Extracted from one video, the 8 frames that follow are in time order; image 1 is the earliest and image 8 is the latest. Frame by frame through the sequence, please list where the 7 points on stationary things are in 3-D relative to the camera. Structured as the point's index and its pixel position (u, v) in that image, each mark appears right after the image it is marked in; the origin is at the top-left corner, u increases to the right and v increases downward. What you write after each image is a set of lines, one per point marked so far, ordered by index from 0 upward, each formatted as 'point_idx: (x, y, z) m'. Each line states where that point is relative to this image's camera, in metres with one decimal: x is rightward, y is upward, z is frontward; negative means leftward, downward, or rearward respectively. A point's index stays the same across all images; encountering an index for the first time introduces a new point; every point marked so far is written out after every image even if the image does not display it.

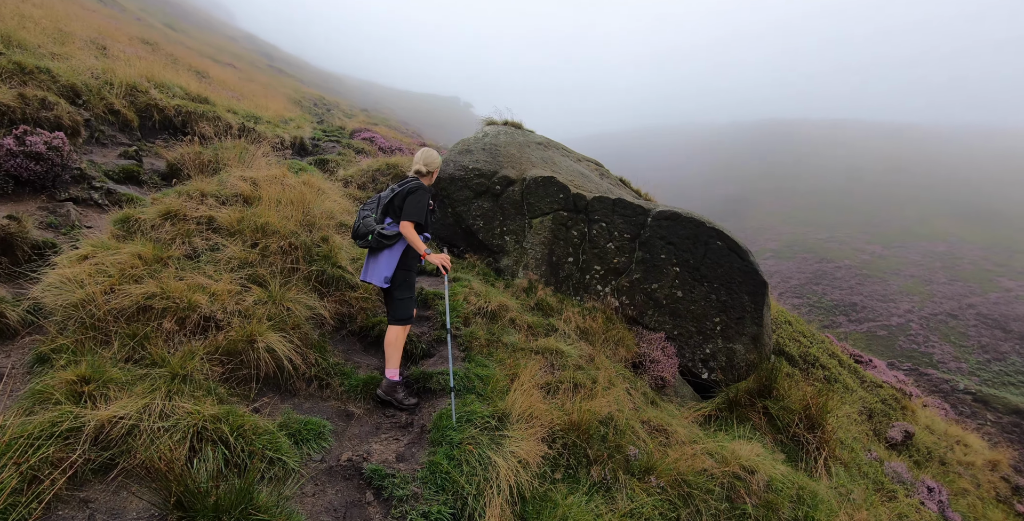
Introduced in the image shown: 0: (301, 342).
0: (-2.1, -0.8, +4.6) m
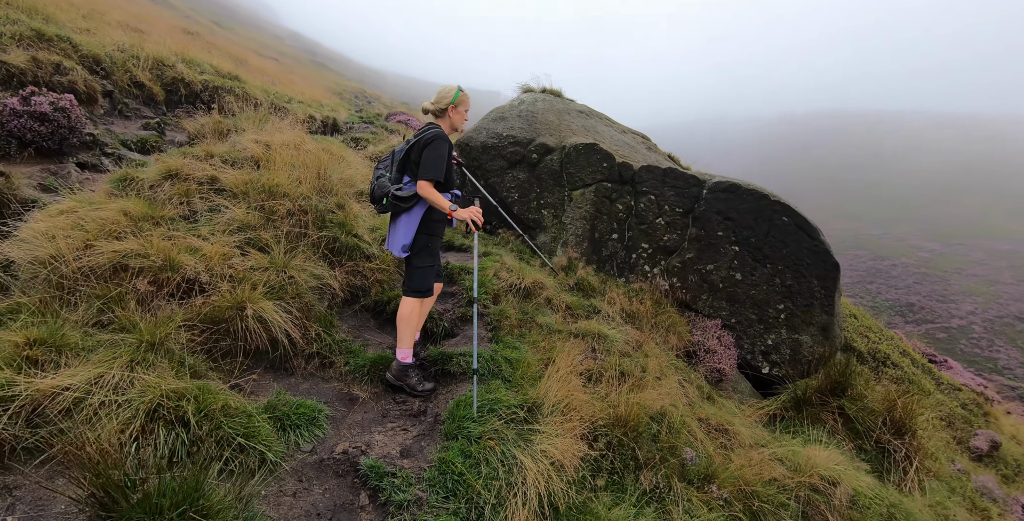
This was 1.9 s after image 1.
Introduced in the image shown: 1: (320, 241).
0: (-1.8, -0.5, +4.0) m
1: (-1.9, +0.2, +4.7) m
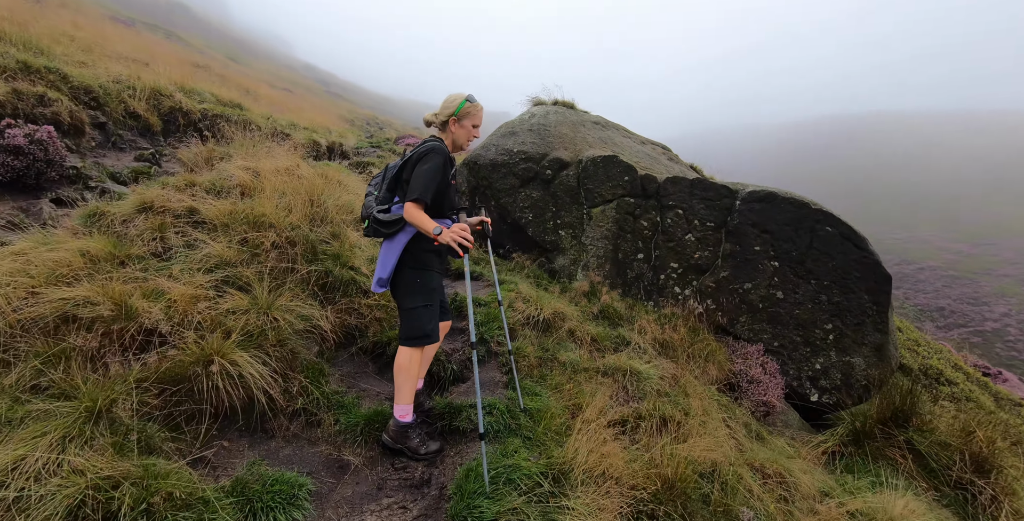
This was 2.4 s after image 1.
0: (-1.7, -0.8, +3.5) m
1: (-1.8, -0.2, +4.2) m
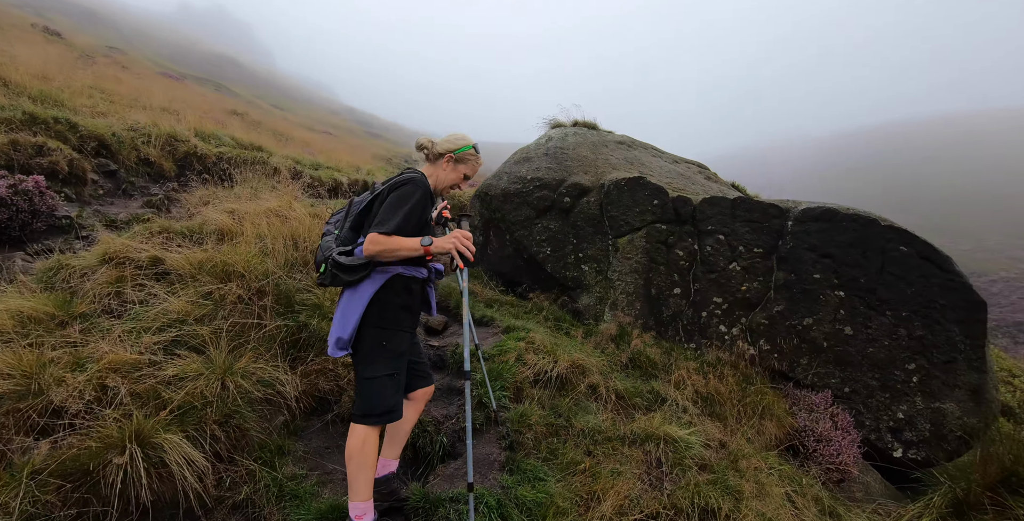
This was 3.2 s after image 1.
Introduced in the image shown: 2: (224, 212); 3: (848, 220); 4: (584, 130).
0: (-1.7, -1.1, +2.9) m
1: (-1.8, -0.6, +3.6) m
2: (-3.0, +0.5, +4.8) m
3: (+3.4, +0.4, +4.7) m
4: (+1.2, +2.1, +7.5) m
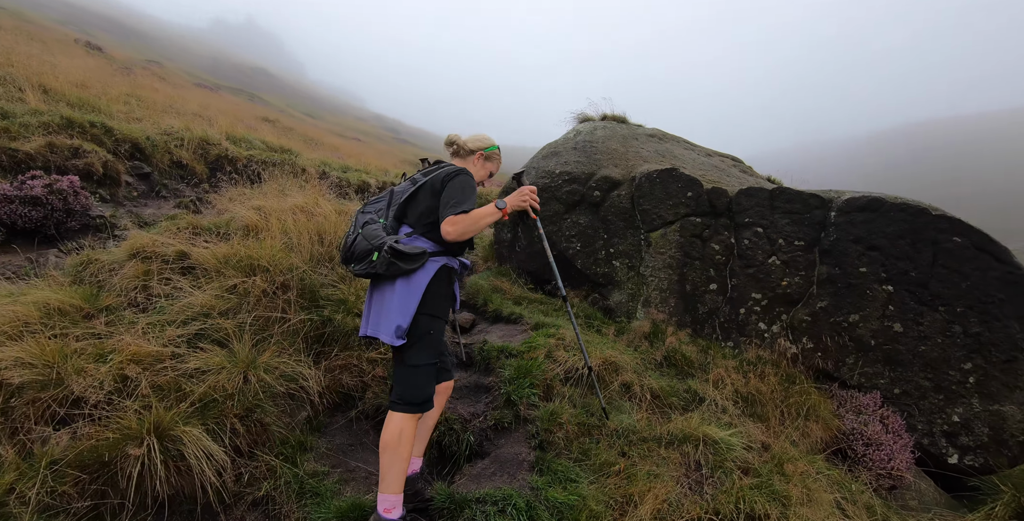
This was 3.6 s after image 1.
0: (-1.6, -1.1, +2.8) m
1: (-1.6, -0.5, +3.6) m
2: (-2.7, +0.5, +4.8) m
3: (+3.6, +0.5, +4.4) m
4: (+1.6, +2.1, +7.3) m
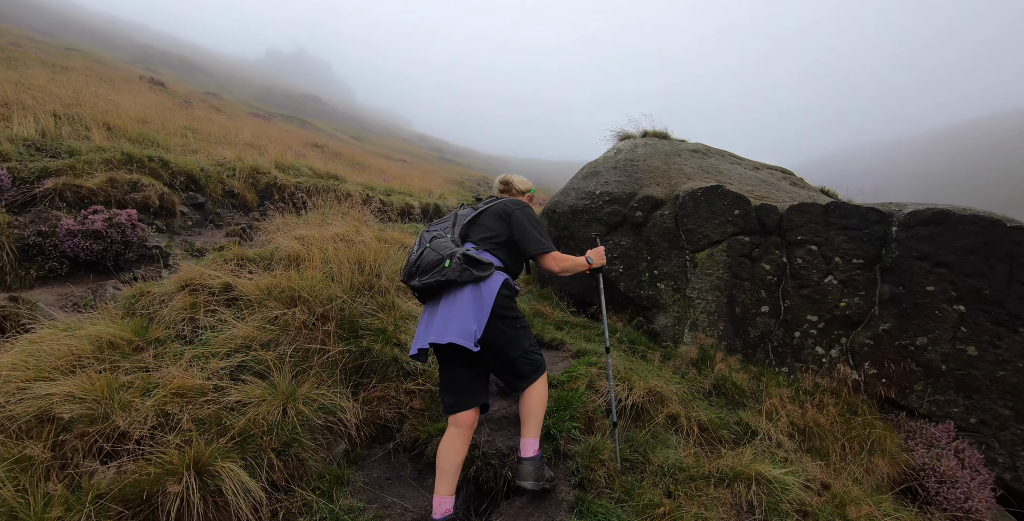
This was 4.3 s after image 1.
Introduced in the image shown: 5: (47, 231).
0: (-1.3, -1.3, +2.8) m
1: (-1.3, -0.7, +3.6) m
2: (-2.3, +0.2, +4.9) m
3: (+4.0, +0.3, +4.0) m
4: (+2.1, +1.9, +7.1) m
5: (-4.4, +0.3, +4.4) m
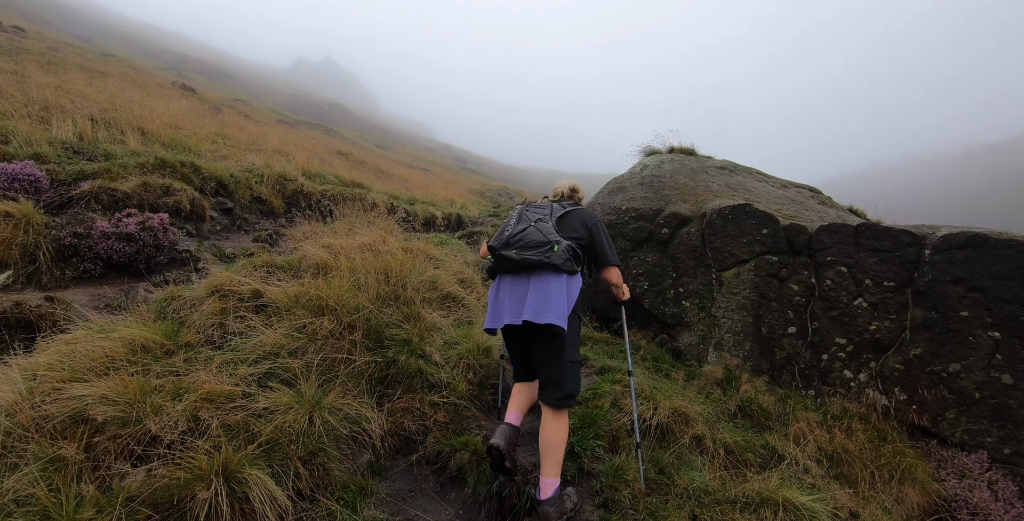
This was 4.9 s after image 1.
0: (-1.2, -1.3, +2.8) m
1: (-1.1, -0.8, +3.6) m
2: (-2.1, +0.2, +5.0) m
3: (+4.2, +0.1, +3.9) m
4: (+2.4, +1.6, +7.1) m
5: (-4.2, +0.3, +4.5) m
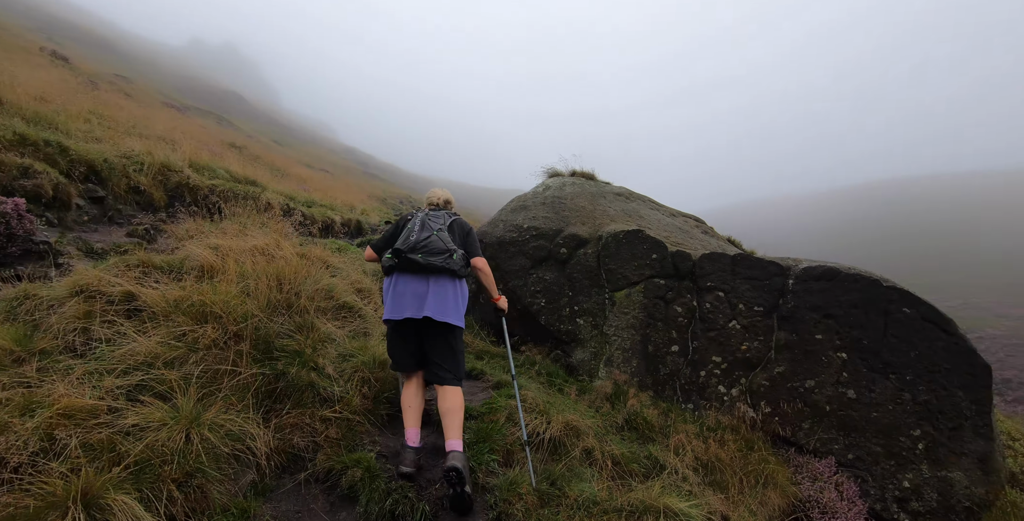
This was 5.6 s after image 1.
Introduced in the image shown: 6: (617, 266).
0: (-1.8, -1.4, +2.5) m
1: (-1.8, -0.9, +3.3) m
2: (-3.0, +0.1, +4.6) m
3: (+3.4, -0.2, +4.6) m
4: (+1.2, +1.3, +7.5) m
5: (-5.0, +0.4, +3.8) m
6: (+1.3, -0.1, +5.5) m
